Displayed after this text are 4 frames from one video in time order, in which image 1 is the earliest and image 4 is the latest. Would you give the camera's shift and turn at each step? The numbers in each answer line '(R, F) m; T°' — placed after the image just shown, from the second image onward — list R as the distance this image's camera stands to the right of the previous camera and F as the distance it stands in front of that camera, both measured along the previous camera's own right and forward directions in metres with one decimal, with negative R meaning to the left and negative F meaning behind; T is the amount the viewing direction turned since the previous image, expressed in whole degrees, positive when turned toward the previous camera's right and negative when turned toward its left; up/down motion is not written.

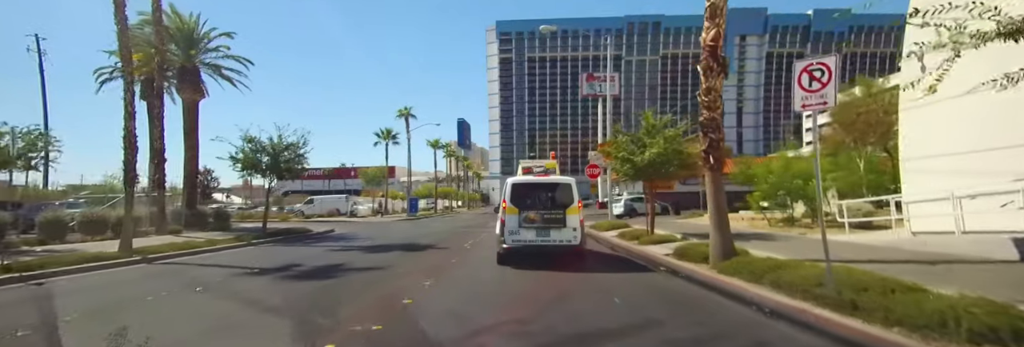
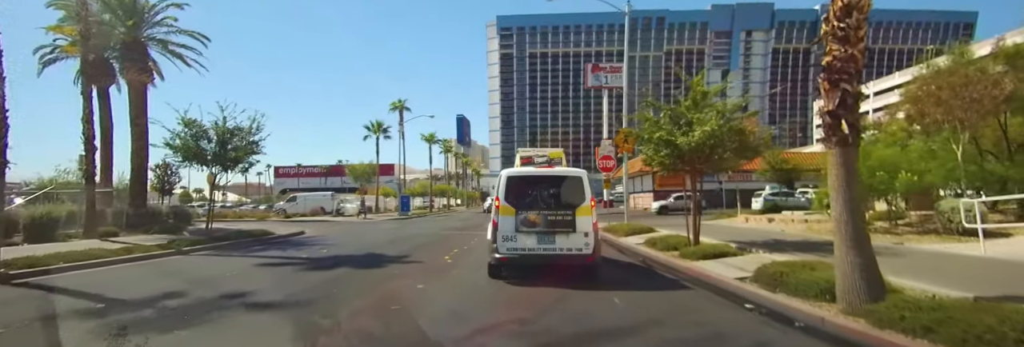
(+0.1, +2.7) m; 0°
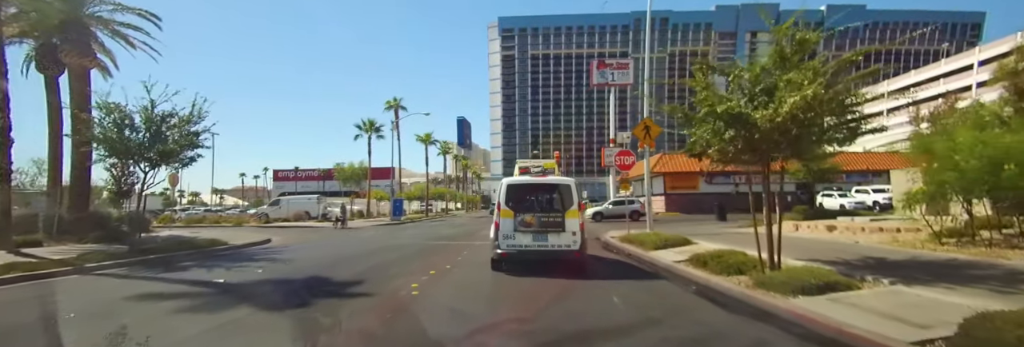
(+0.1, +2.3) m; 0°
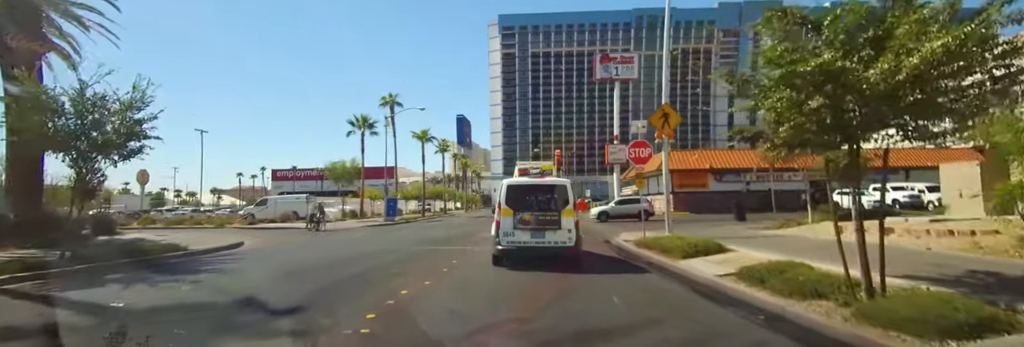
(0.0, +1.5) m; 0°
